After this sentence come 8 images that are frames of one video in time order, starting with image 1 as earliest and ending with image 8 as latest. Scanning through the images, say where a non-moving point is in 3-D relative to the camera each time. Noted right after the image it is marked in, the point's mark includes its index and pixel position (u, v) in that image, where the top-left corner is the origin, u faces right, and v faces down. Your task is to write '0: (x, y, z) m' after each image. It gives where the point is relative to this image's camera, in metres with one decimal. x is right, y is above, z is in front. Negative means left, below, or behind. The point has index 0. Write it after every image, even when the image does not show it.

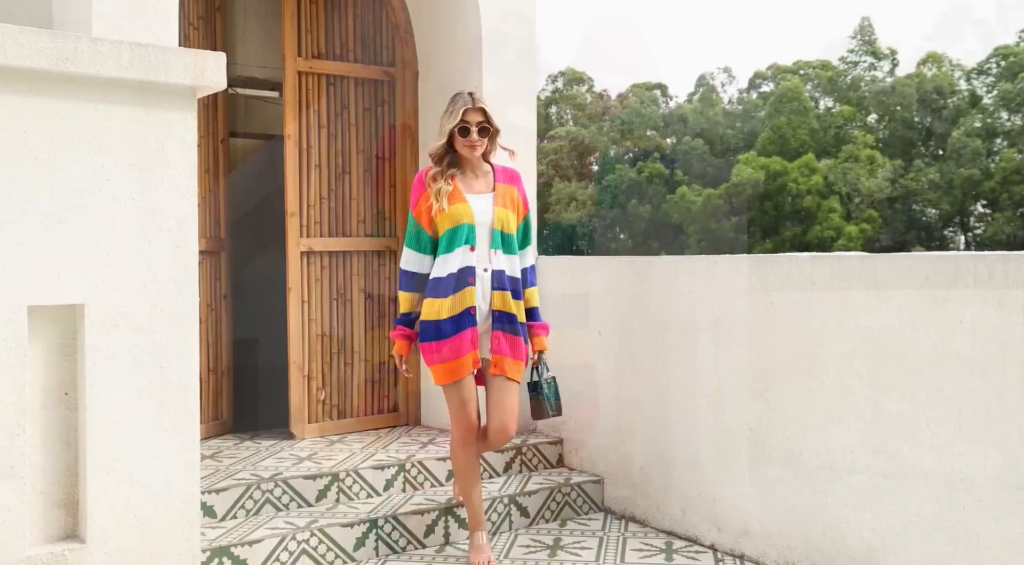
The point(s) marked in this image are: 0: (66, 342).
0: (-1.3, -0.2, +2.4) m
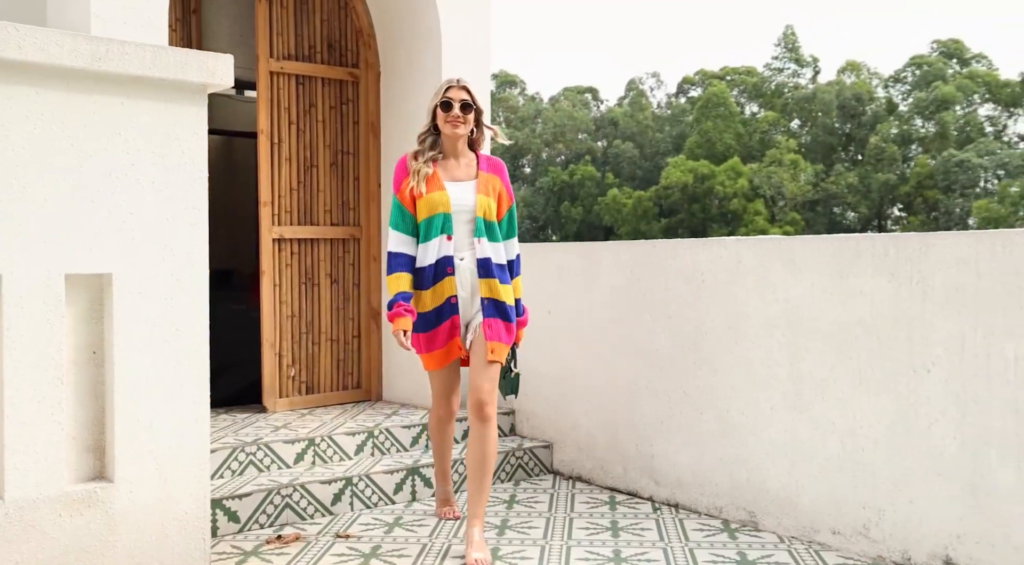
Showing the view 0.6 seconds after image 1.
0: (-1.3, -0.1, +2.7) m
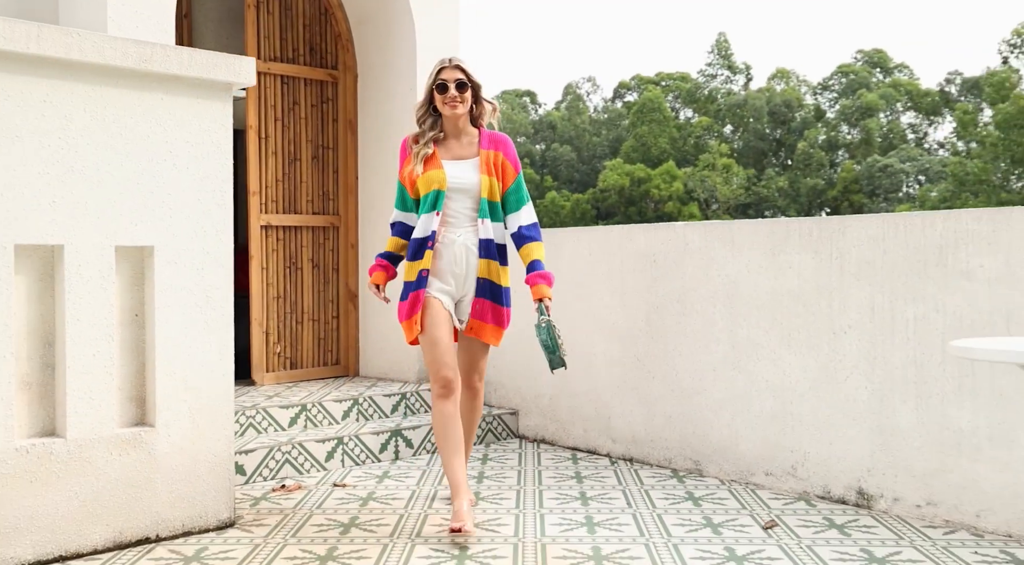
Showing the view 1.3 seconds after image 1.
0: (-1.4, 0.0, +3.1) m
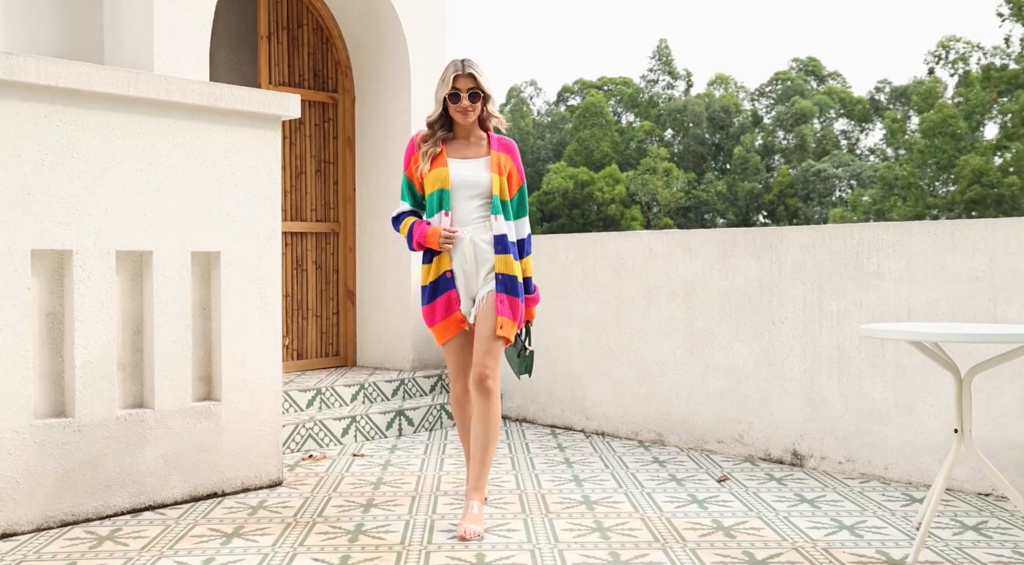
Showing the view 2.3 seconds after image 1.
0: (-1.4, 0.0, +3.7) m
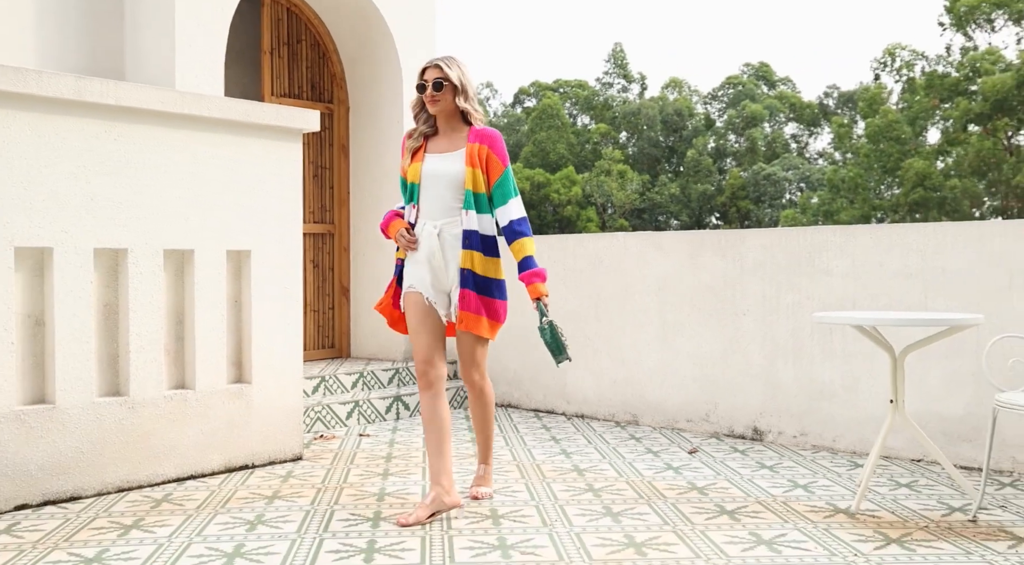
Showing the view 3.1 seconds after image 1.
0: (-1.4, +0.1, +4.2) m
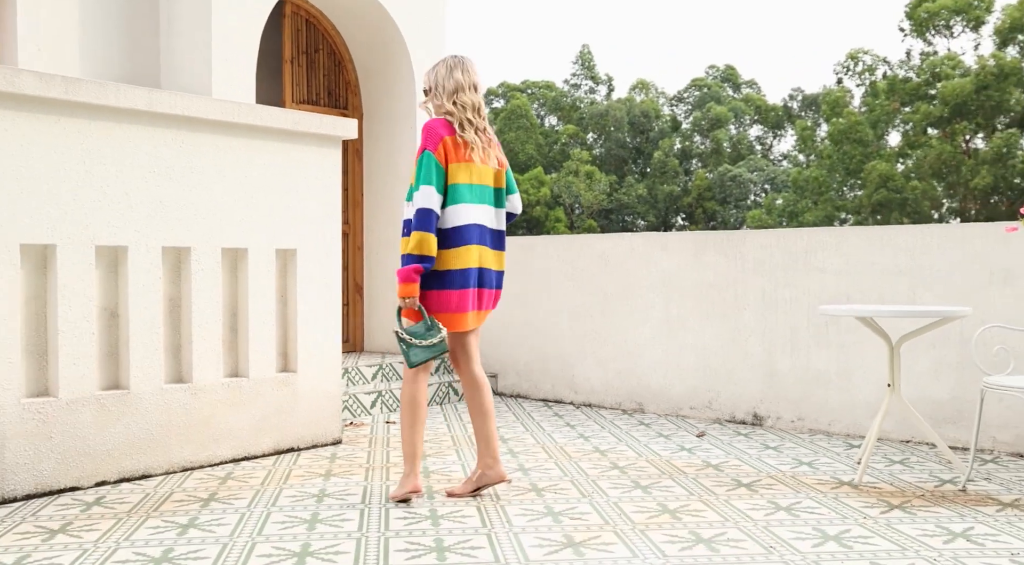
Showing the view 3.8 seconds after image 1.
0: (-1.2, +0.1, +4.5) m
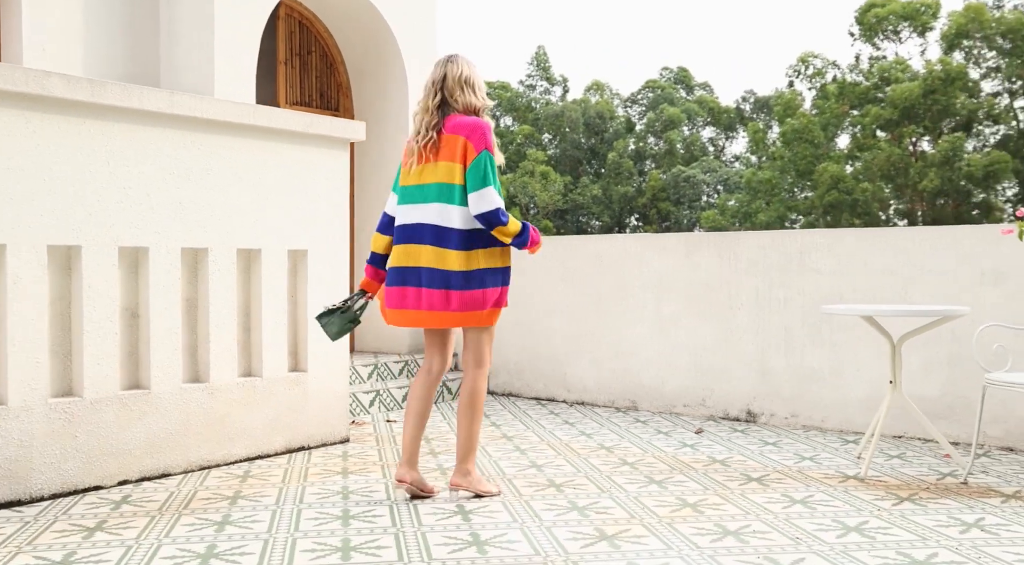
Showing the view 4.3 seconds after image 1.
0: (-1.2, +0.1, +4.5) m
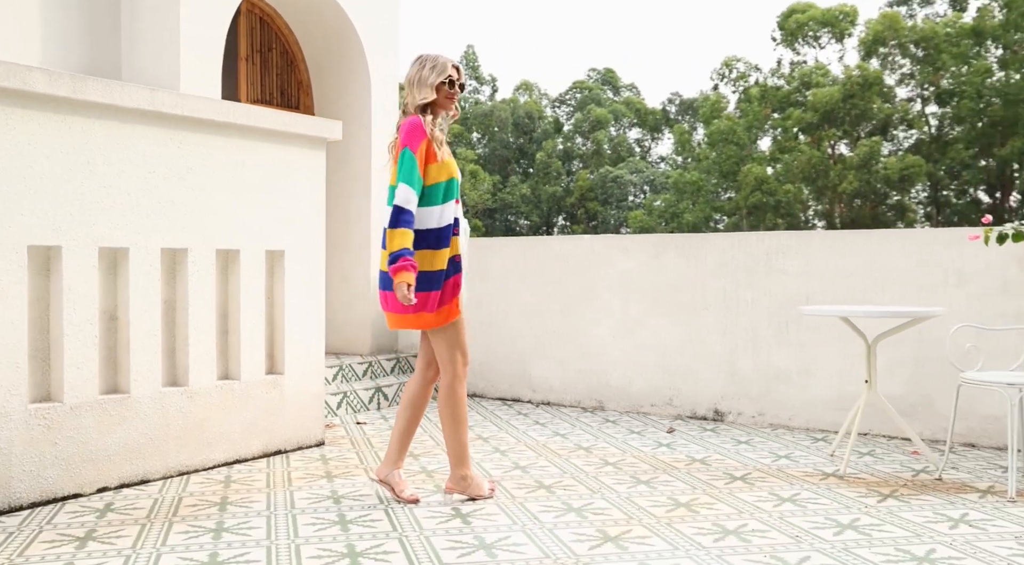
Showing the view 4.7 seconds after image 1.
0: (-1.2, +0.1, +4.3) m
